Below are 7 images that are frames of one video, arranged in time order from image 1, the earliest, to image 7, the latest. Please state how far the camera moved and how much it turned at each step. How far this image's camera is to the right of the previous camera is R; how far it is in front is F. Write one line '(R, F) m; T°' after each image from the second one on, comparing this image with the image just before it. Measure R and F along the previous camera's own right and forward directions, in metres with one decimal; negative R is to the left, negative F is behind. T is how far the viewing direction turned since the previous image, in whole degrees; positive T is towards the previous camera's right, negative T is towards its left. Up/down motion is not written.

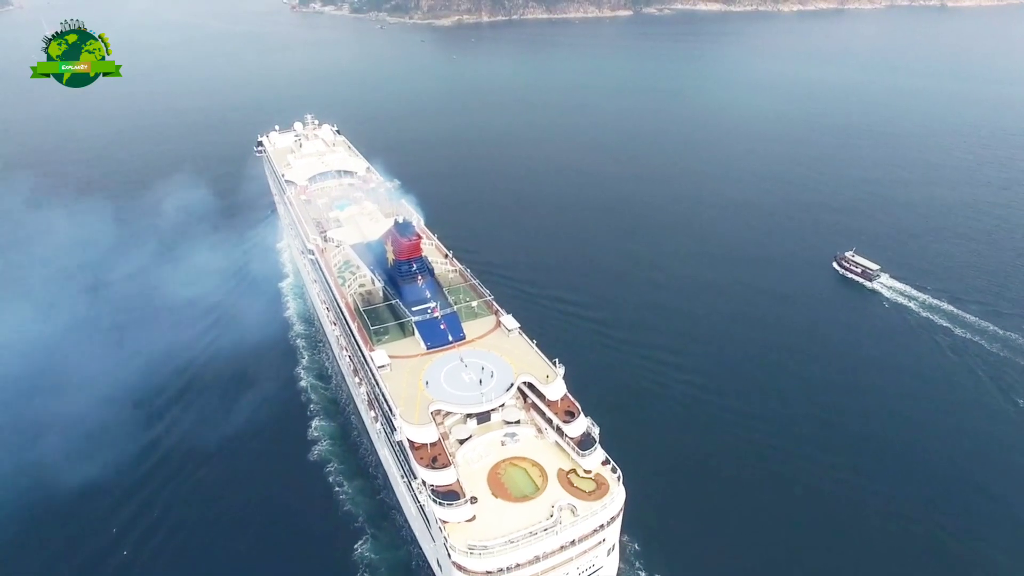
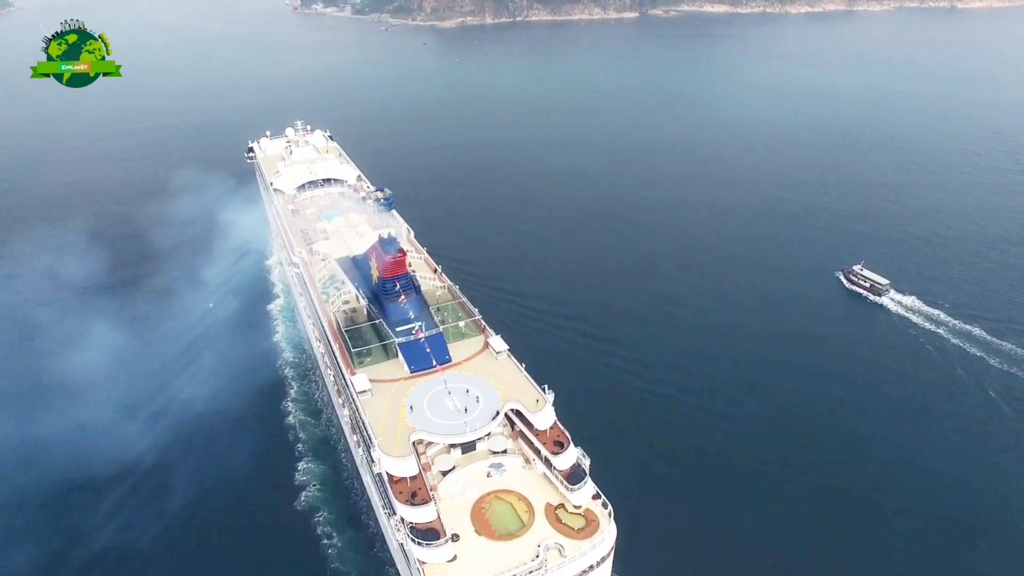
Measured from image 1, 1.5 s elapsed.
(+1.6, +3.1) m; 0°
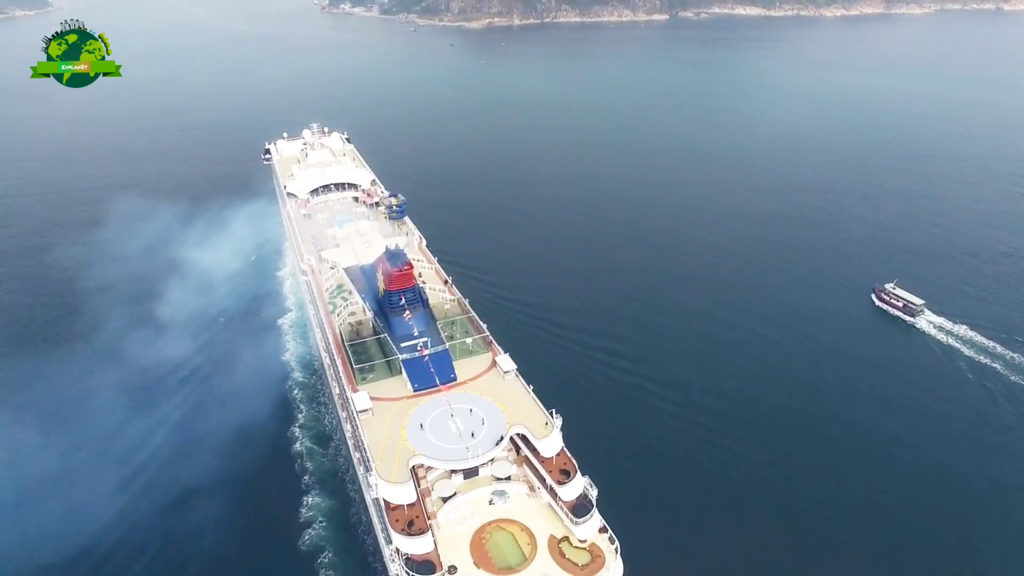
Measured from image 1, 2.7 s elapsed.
(+1.2, +2.6) m; -2°
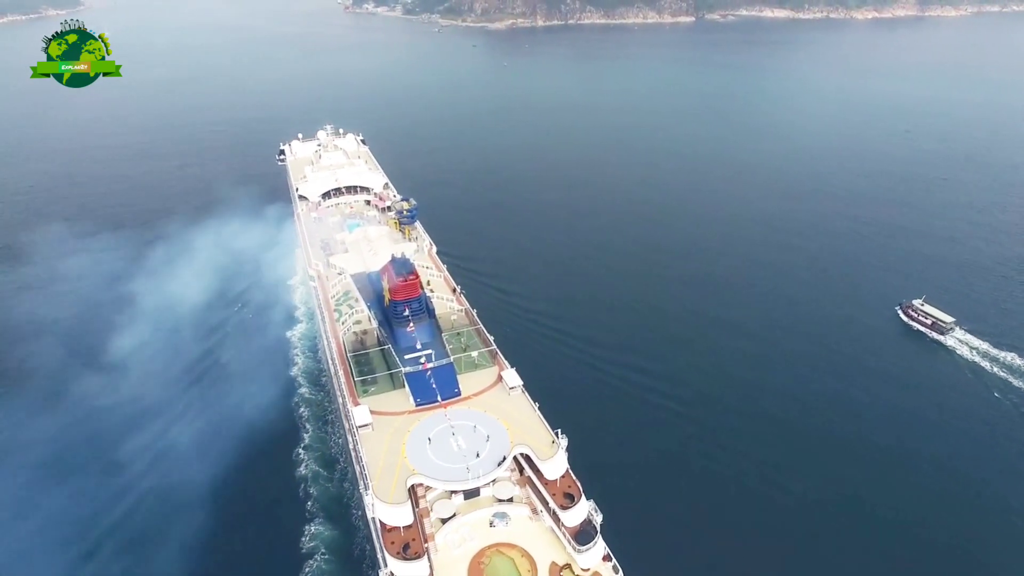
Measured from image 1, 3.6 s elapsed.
(+1.0, +2.0) m; -2°
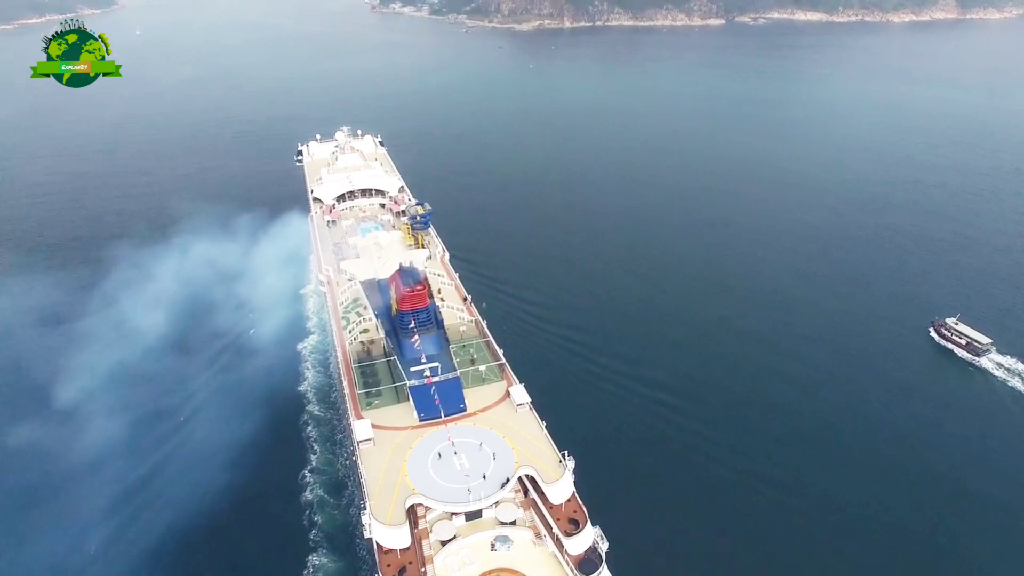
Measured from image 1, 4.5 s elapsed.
(+1.0, +2.0) m; -2°
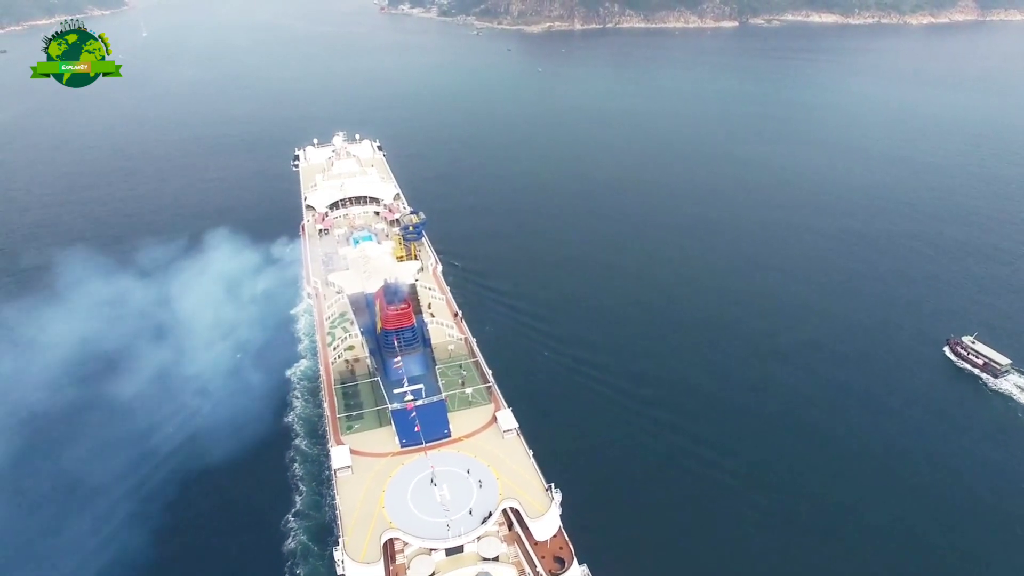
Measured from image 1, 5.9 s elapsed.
(+1.8, +2.7) m; -1°
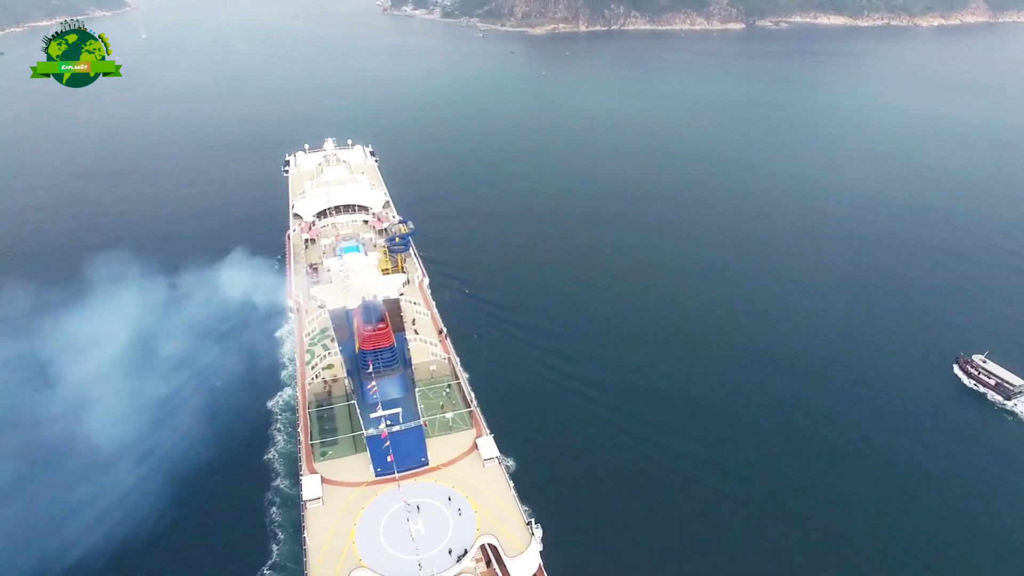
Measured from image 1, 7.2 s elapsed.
(+1.9, +2.7) m; -1°
